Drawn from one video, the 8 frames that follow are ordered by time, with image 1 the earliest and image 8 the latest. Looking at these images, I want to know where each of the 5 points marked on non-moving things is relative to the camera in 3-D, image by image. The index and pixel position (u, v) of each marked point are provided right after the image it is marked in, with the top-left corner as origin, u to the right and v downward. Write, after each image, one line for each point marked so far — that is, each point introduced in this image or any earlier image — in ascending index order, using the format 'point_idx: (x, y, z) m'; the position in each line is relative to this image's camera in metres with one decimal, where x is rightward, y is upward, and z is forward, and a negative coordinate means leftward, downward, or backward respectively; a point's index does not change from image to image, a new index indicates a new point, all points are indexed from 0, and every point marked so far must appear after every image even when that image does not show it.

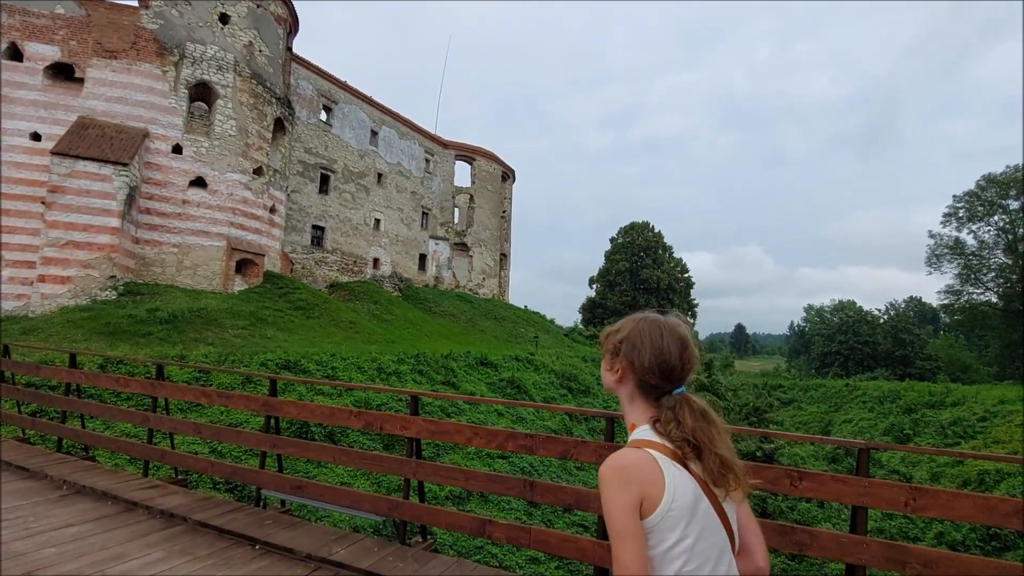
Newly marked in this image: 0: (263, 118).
0: (-7.3, +5.0, +15.3) m
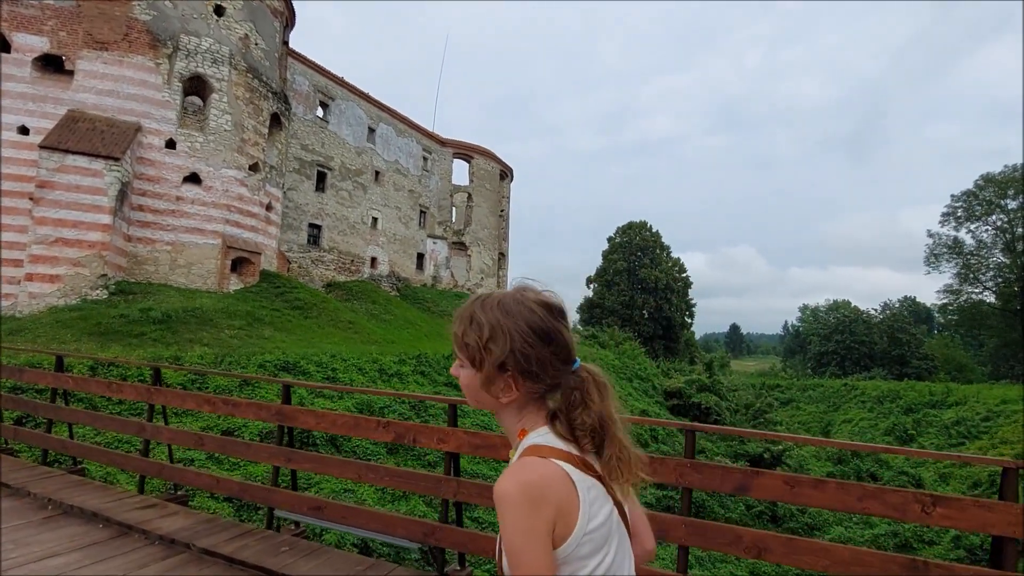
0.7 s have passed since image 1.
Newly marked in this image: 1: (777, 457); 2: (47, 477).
0: (-7.2, +5.0, +14.9) m
1: (+7.5, -4.8, +14.8) m
2: (-2.6, -1.1, +2.9) m
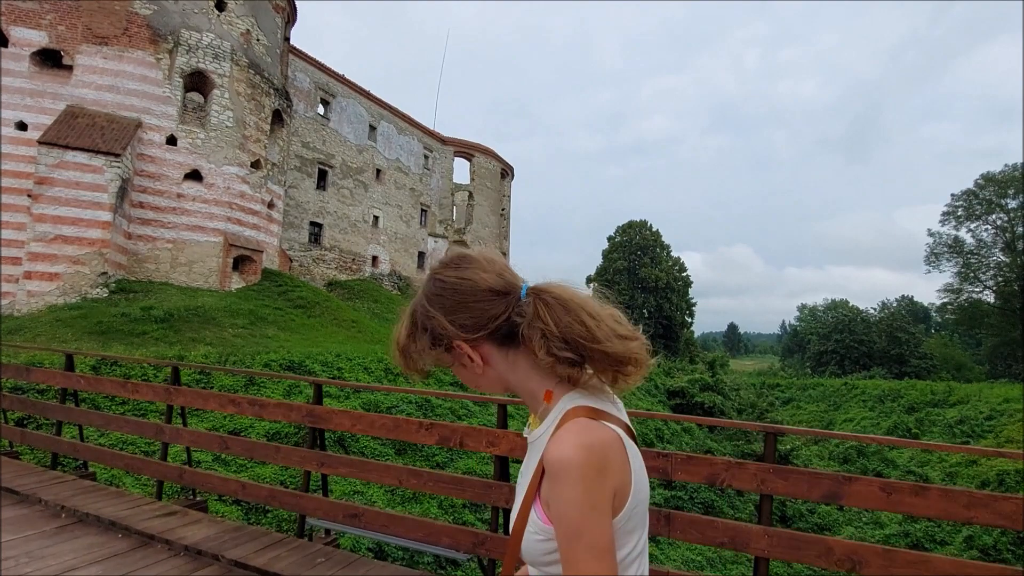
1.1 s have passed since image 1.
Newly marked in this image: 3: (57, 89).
0: (-7.0, +5.0, +14.7) m
1: (+7.6, -4.7, +14.7) m
2: (-2.4, -1.0, +2.8) m
3: (-10.5, +4.6, +12.0) m
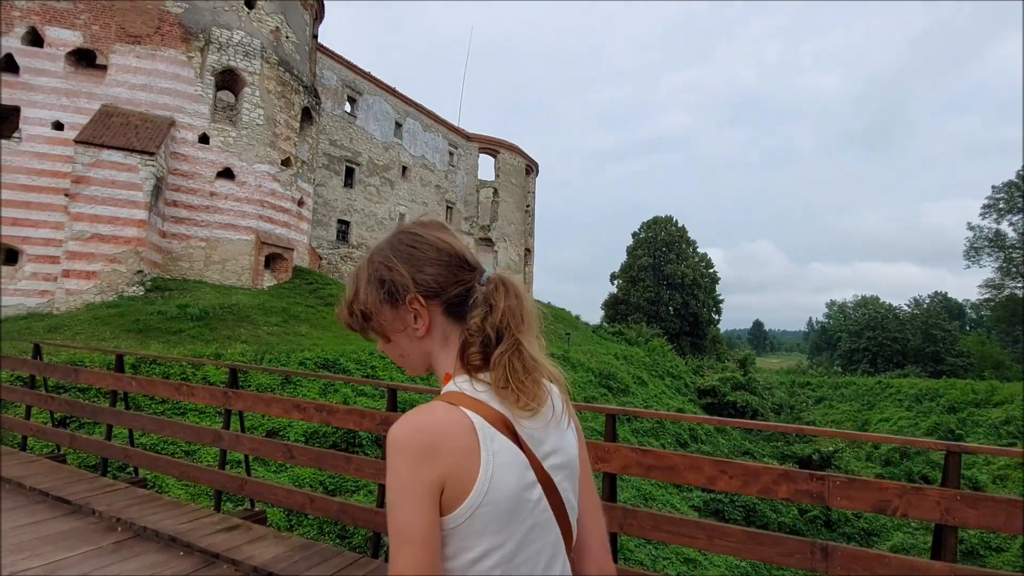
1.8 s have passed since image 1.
0: (-6.2, +5.1, +14.7) m
1: (+8.5, -4.6, +14.1) m
2: (-2.0, -1.0, +2.6) m
3: (-9.7, +4.6, +12.1) m
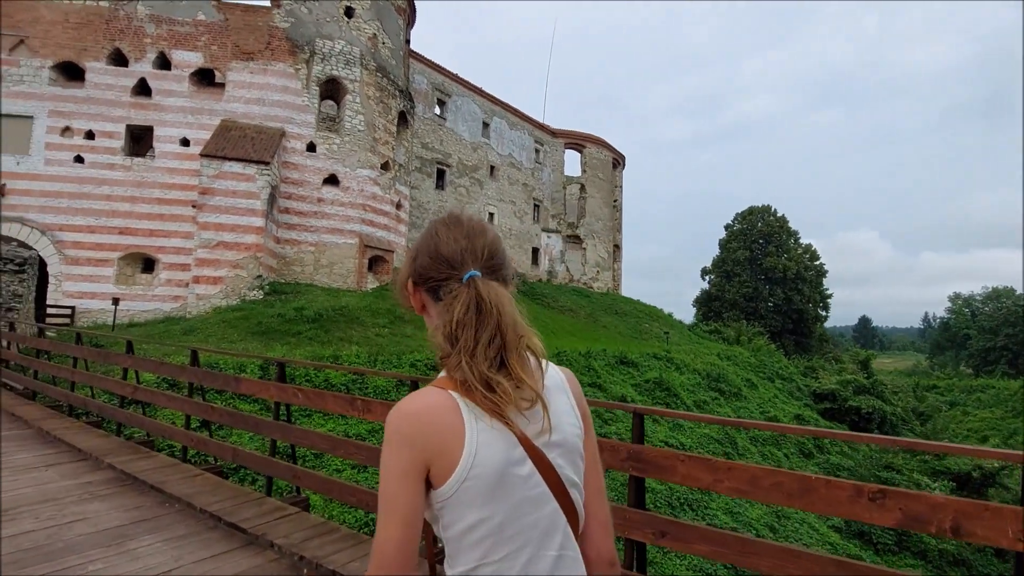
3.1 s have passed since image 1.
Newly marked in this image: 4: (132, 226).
0: (-3.5, +5.0, +14.9) m
1: (+11.1, -4.4, +12.2) m
2: (-1.0, -1.0, +2.3) m
3: (-7.4, +4.5, +12.9) m
4: (-8.8, +1.4, +12.2) m
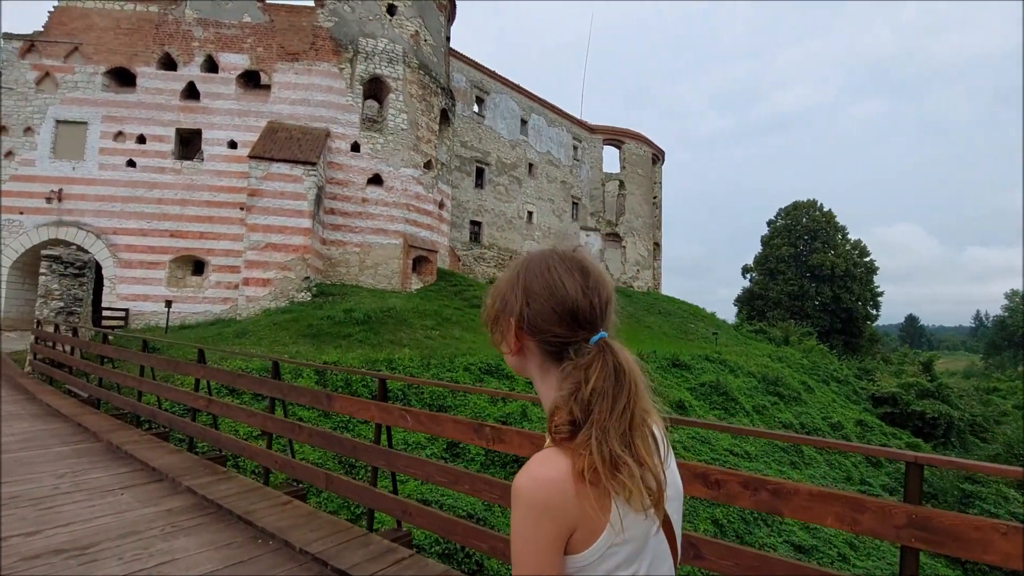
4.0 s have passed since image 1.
0: (-2.3, +5.0, +14.7) m
1: (+12.3, -4.3, +11.2) m
2: (-0.4, -1.0, +2.0) m
3: (-6.2, +4.5, +12.9) m
4: (-7.7, +1.4, +12.3) m
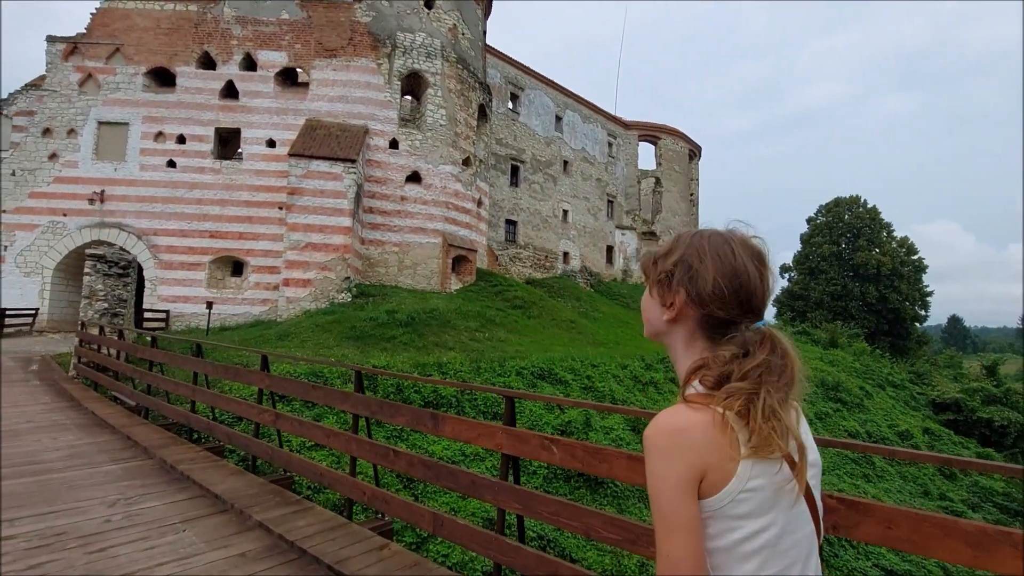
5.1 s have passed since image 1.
0: (-1.2, +5.0, +14.3) m
1: (+13.2, -4.3, +10.1) m
2: (+0.1, -1.0, +1.5) m
3: (-5.2, +4.4, +12.7) m
4: (-6.7, +1.4, +12.1) m
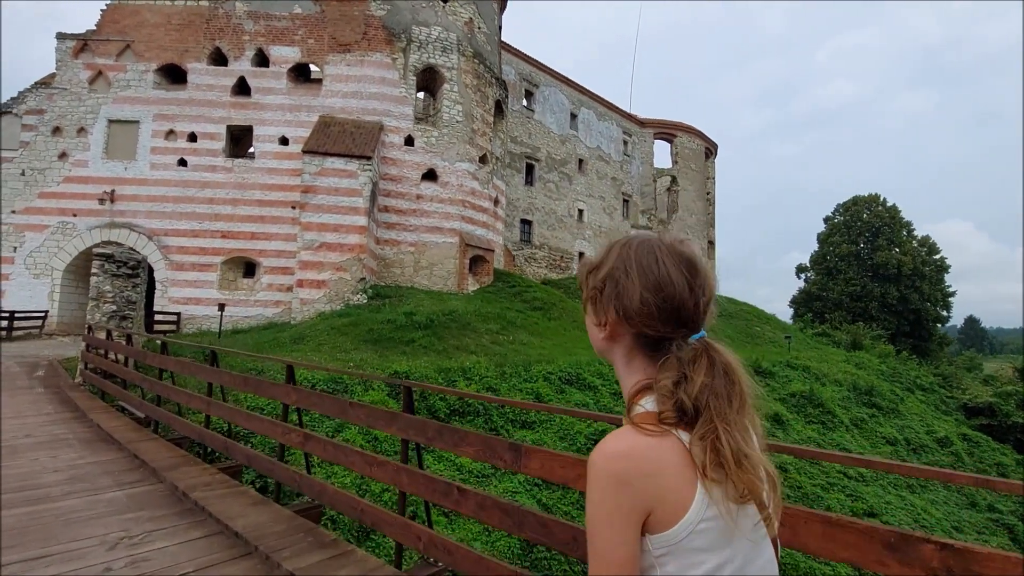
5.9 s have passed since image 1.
0: (-0.7, +5.0, +13.9) m
1: (+13.7, -4.3, +9.4) m
2: (+0.4, -1.0, +1.1) m
3: (-4.7, +4.4, +12.3) m
4: (-6.3, +1.3, +11.8) m
